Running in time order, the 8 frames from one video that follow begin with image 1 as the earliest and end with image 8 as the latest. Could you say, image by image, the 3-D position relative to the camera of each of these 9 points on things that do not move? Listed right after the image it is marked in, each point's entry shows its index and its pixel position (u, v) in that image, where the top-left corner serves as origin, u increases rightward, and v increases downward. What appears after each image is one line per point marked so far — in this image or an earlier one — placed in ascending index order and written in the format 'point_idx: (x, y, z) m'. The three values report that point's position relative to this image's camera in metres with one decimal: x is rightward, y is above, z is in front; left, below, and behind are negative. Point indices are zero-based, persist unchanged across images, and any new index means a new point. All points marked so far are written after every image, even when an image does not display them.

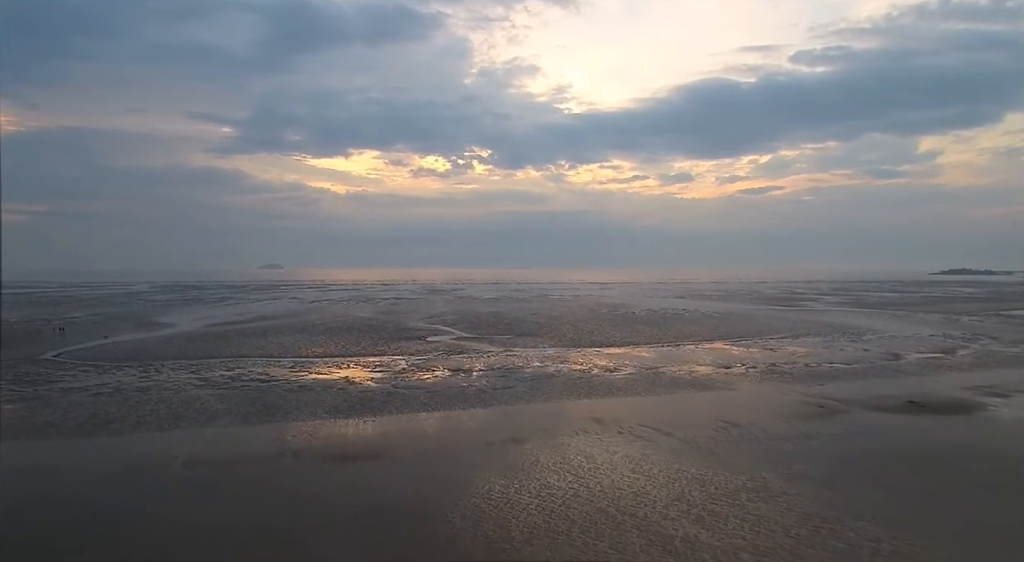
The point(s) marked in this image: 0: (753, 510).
0: (+3.4, -3.3, +8.3) m
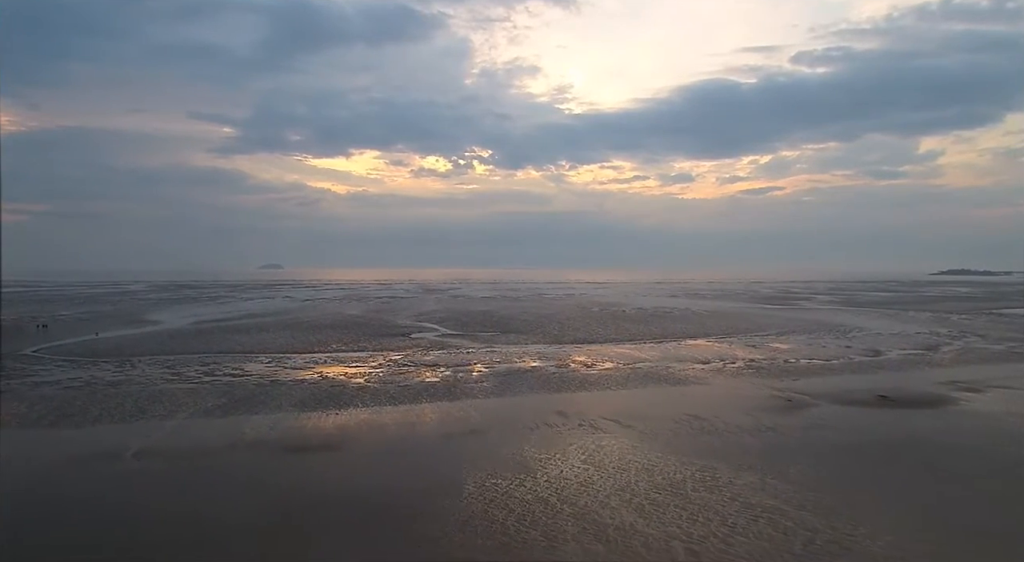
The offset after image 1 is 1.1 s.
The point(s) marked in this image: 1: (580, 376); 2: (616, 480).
0: (+2.6, -3.1, +8.2) m
1: (+2.2, -3.1, +19.0) m
2: (+1.6, -3.1, +9.2) m
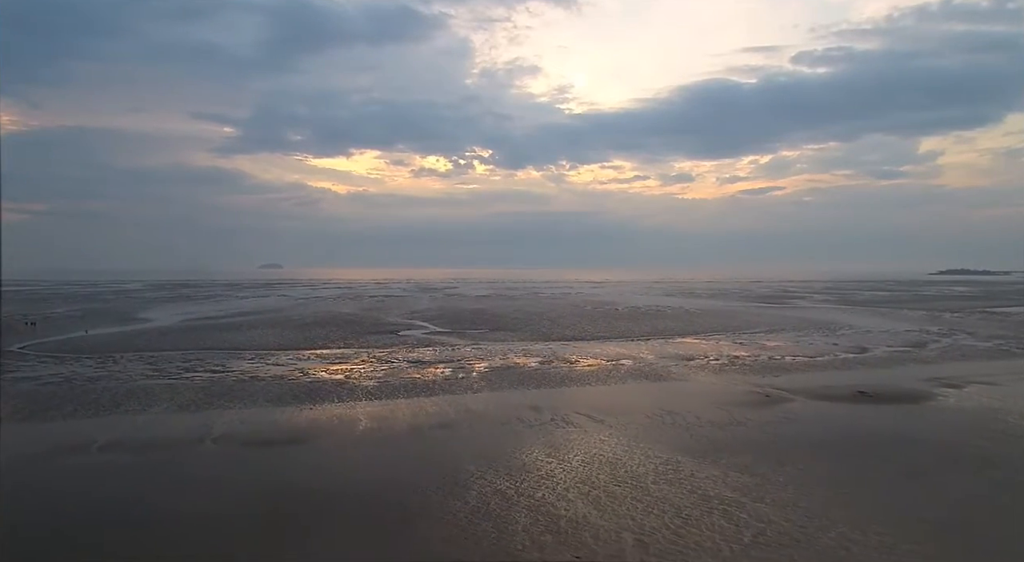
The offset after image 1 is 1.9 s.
0: (+2.0, -3.0, +8.2) m
1: (+1.6, -3.0, +18.9) m
2: (+1.0, -3.0, +9.1) m
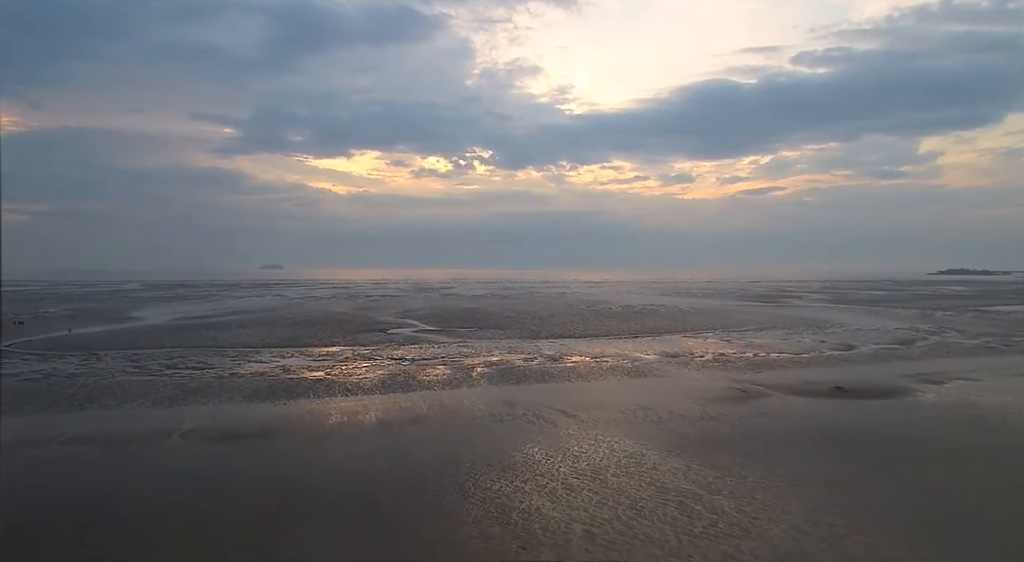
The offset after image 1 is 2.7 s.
0: (+1.4, -2.8, +8.1) m
1: (+1.0, -2.9, +18.9) m
2: (+0.4, -2.9, +9.0) m
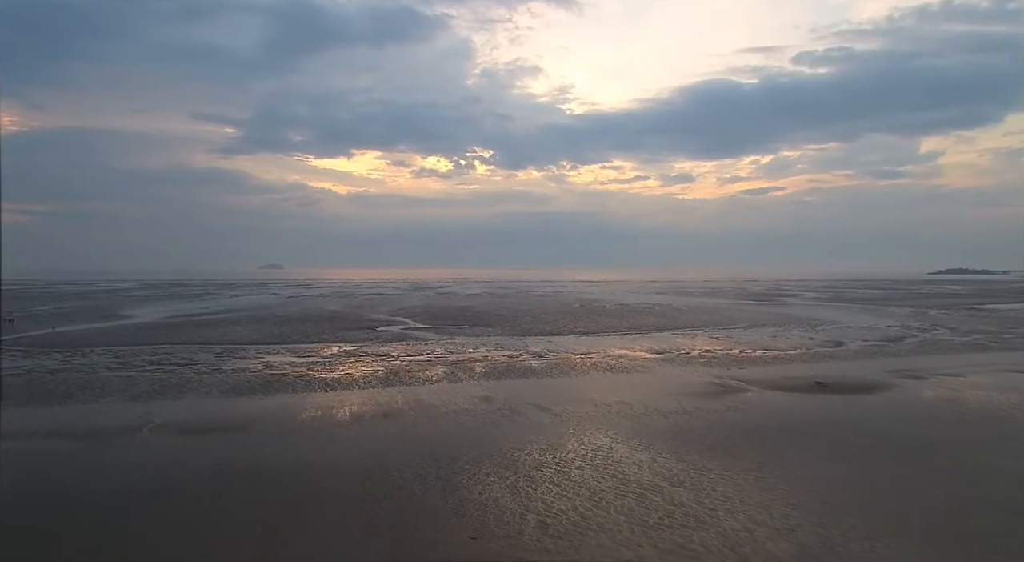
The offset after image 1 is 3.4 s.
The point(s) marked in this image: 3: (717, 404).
0: (+0.8, -2.7, +8.0) m
1: (+0.5, -2.7, +18.8) m
2: (-0.1, -2.7, +9.0) m
3: (+4.4, -2.7, +12.6) m
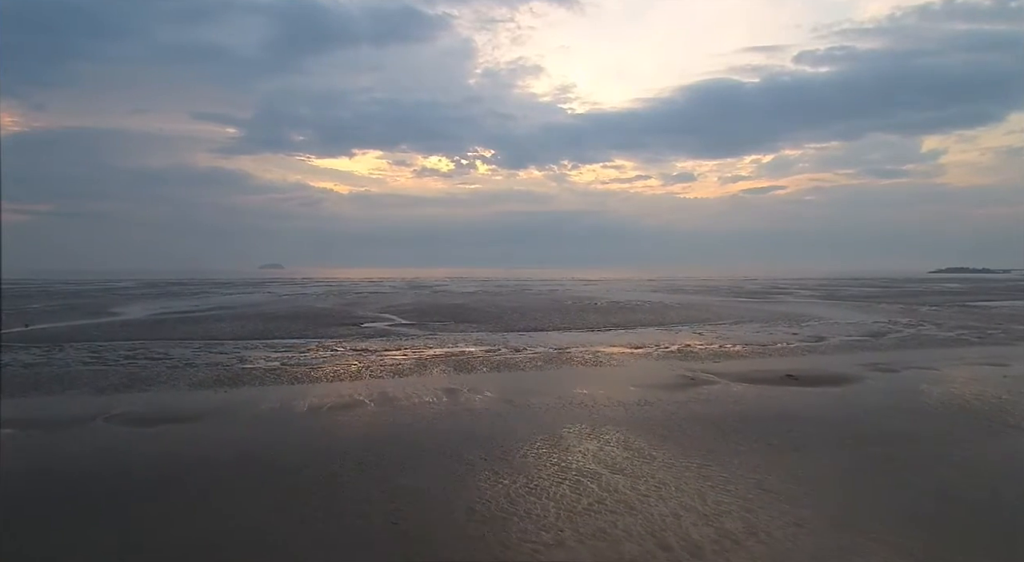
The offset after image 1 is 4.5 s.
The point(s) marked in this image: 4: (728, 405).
0: (0.0, -2.5, +8.0) m
1: (-0.3, -2.5, +18.8) m
2: (-0.9, -2.6, +8.9) m
3: (+3.6, -2.5, +12.5) m
4: (+4.3, -2.5, +11.6) m
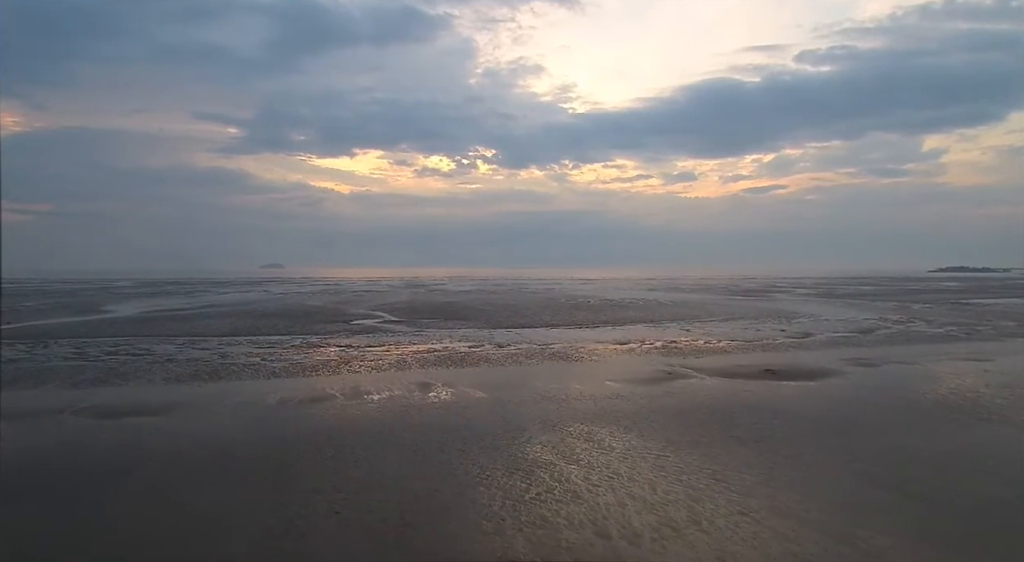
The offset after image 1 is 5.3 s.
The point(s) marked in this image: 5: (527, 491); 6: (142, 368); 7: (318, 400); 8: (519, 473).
0: (-0.5, -2.4, +7.9) m
1: (-0.9, -2.4, +18.7) m
2: (-1.5, -2.4, +8.9) m
3: (+3.1, -2.3, +12.5) m
4: (+3.8, -2.3, +11.5) m
5: (+0.2, -2.4, +6.6) m
6: (-10.2, -2.4, +16.2) m
7: (-3.9, -2.4, +11.7) m
8: (+0.1, -2.4, +7.2) m
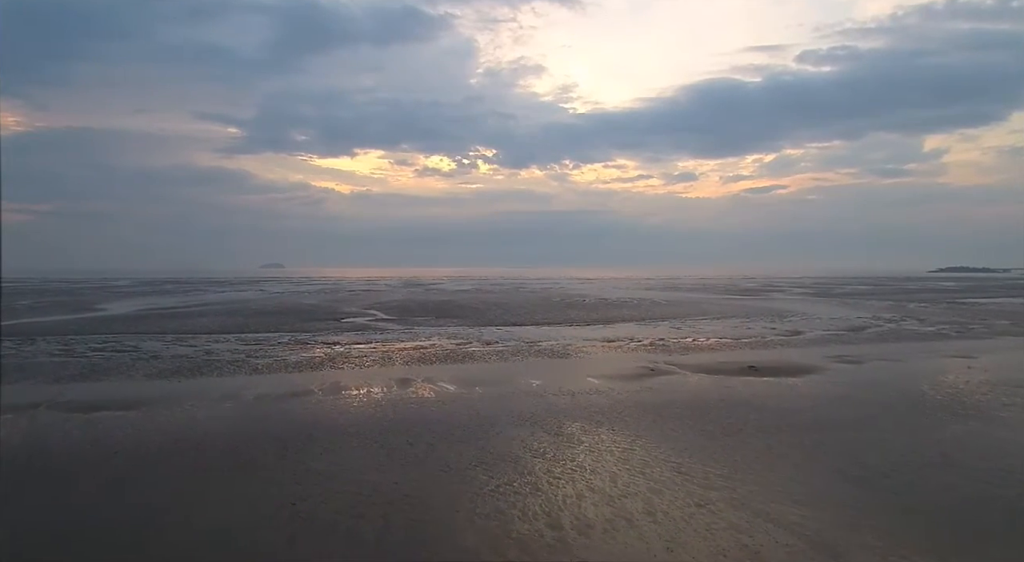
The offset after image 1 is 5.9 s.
0: (-1.0, -2.3, +7.9) m
1: (-1.3, -2.3, +18.7) m
2: (-1.9, -2.3, +8.8) m
3: (+2.6, -2.2, +12.4) m
4: (+3.3, -2.2, +11.5) m
5: (-0.2, -2.3, +6.5) m
6: (-10.7, -2.3, +16.2) m
7: (-4.3, -2.3, +11.7) m
8: (-0.3, -2.3, +7.2) m
